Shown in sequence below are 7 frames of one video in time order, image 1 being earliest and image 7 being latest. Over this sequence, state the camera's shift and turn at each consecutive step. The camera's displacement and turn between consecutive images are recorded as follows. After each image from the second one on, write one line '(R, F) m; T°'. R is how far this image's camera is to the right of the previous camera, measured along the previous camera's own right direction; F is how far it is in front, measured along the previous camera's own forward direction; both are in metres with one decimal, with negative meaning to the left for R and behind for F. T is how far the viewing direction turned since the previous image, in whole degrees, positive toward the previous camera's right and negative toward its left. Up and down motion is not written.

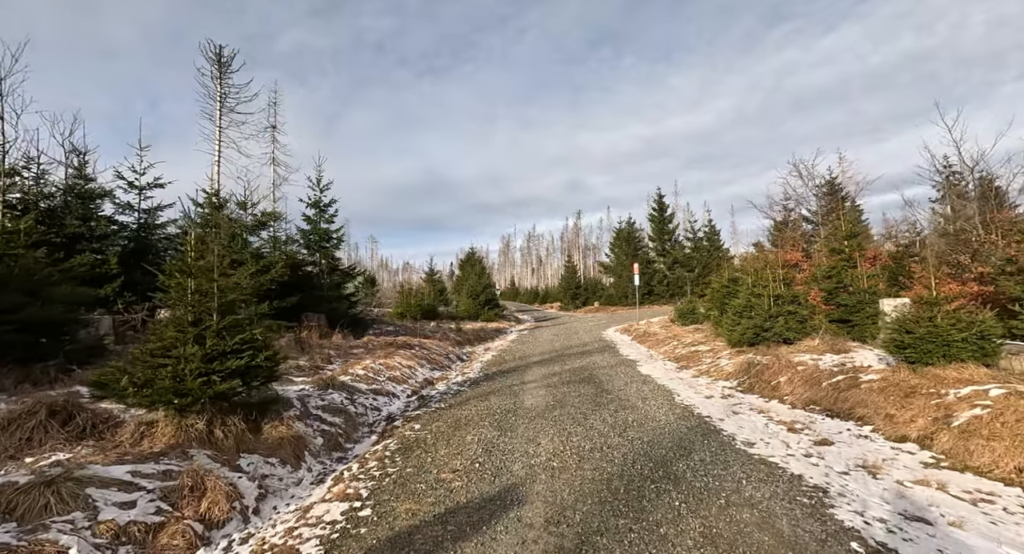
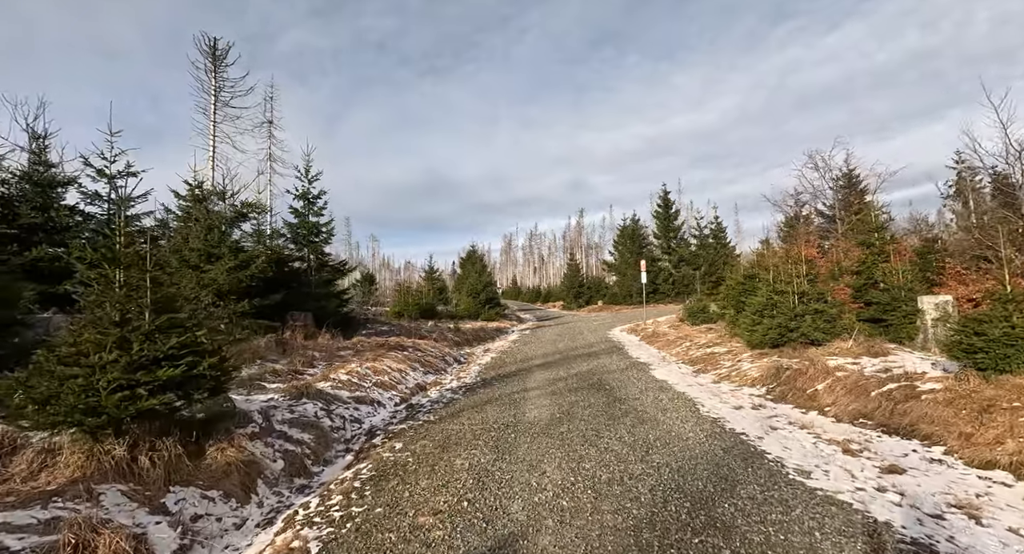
(0.0, +1.0) m; 0°
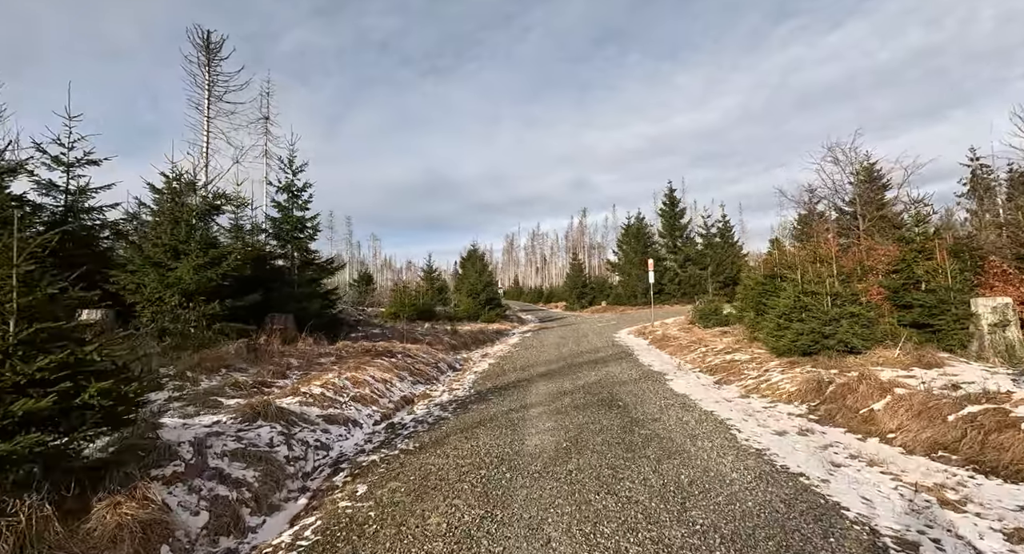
(+0.1, +1.1) m; 0°
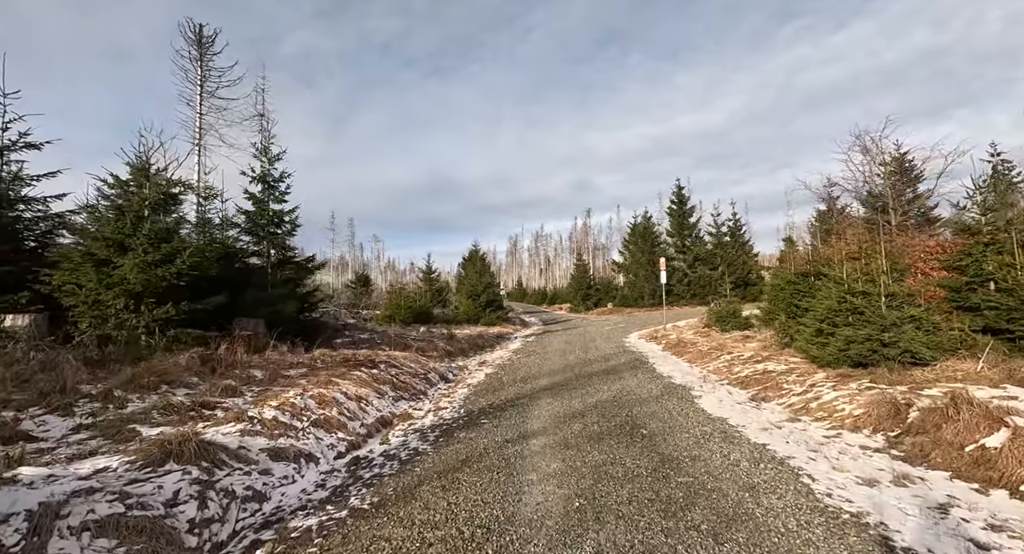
(+0.1, +1.4) m; 0°
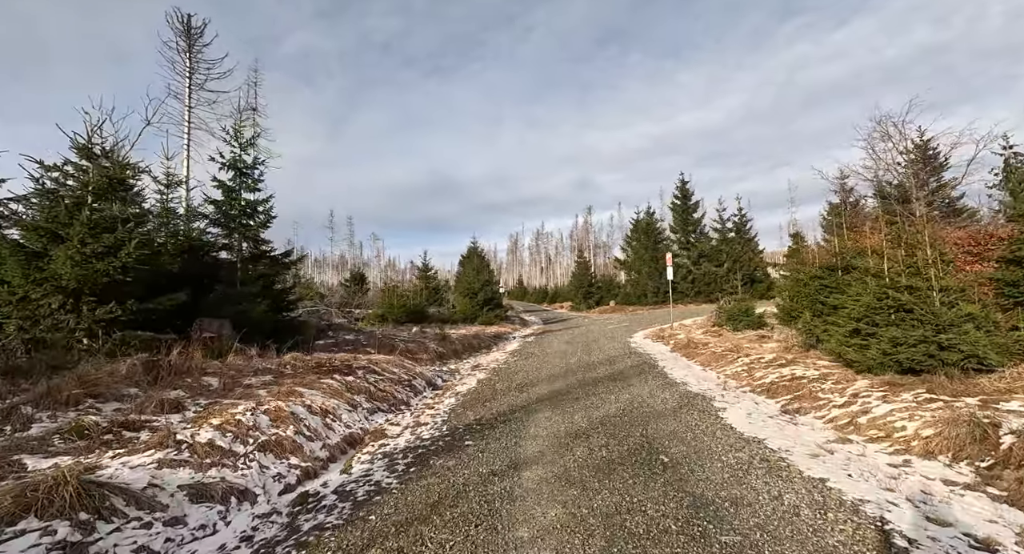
(+0.1, +1.1) m; 0°
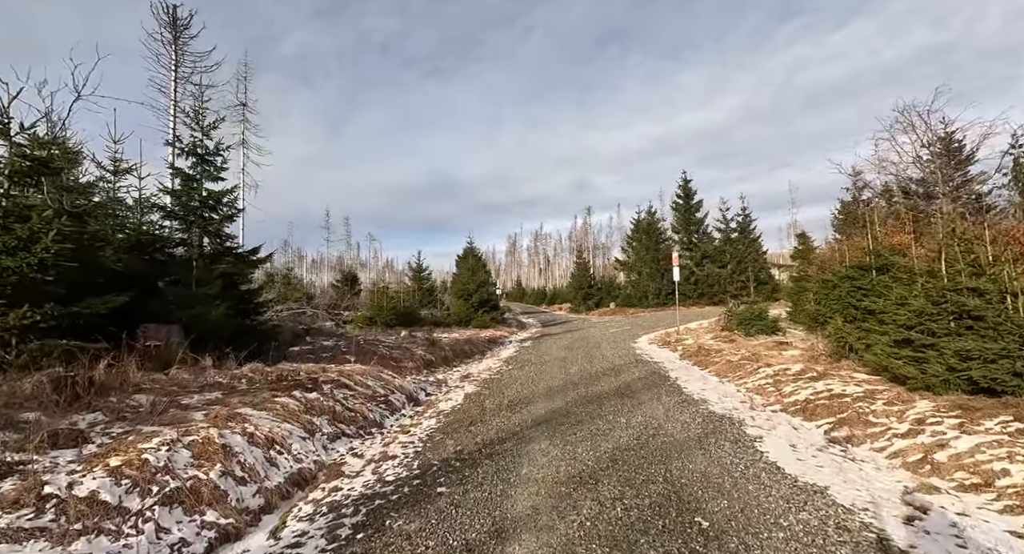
(+0.1, +1.2) m; 0°
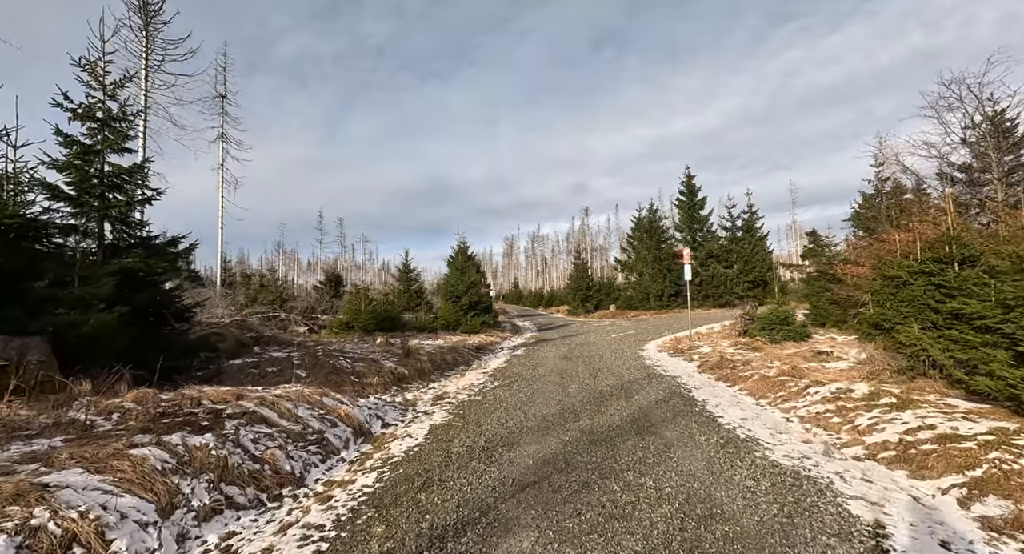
(+0.2, +2.1) m; 0°
